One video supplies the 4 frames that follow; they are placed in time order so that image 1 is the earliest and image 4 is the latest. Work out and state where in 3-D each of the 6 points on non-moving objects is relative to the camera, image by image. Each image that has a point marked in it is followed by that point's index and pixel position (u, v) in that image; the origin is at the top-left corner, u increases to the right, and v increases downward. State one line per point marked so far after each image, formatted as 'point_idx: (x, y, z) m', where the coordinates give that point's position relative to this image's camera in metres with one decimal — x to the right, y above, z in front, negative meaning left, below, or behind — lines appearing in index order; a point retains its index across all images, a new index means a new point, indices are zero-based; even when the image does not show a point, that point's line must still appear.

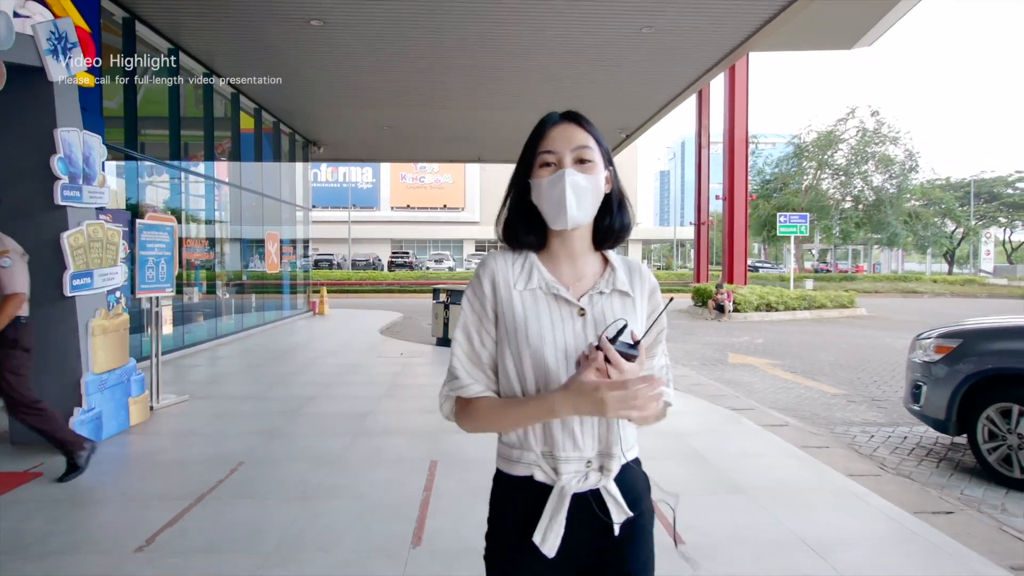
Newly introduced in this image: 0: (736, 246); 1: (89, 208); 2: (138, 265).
0: (+6.2, +1.2, +17.0) m
1: (-3.1, +0.6, +4.5) m
2: (-3.2, +0.2, +5.2) m
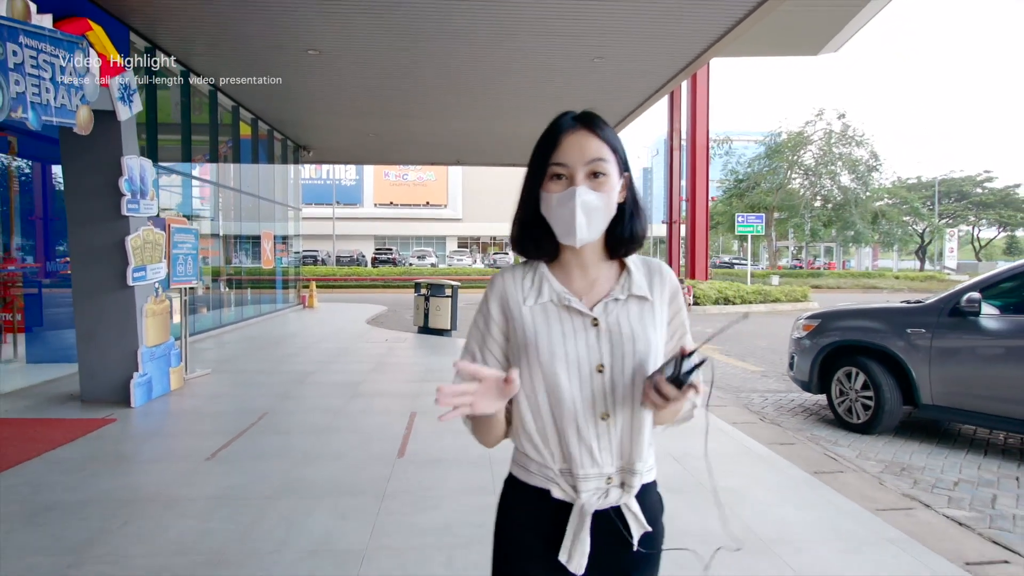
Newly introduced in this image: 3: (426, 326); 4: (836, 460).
0: (+5.5, +1.4, +18.5) m
1: (-3.4, +0.7, +5.7) m
2: (-3.6, +0.3, +6.5) m
3: (-1.7, -0.7, +12.1) m
4: (+2.5, -1.3, +4.8) m
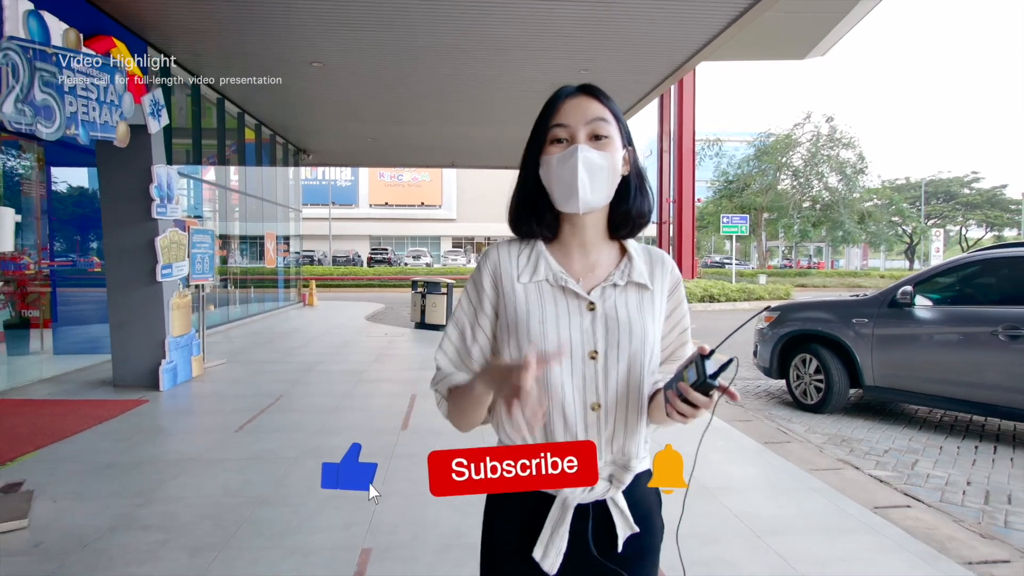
0: (+5.3, +1.4, +19.2) m
1: (-3.5, +0.7, +6.4) m
2: (-3.7, +0.3, +7.1) m
3: (-1.8, -0.7, +12.7) m
4: (+2.4, -1.3, +5.5) m
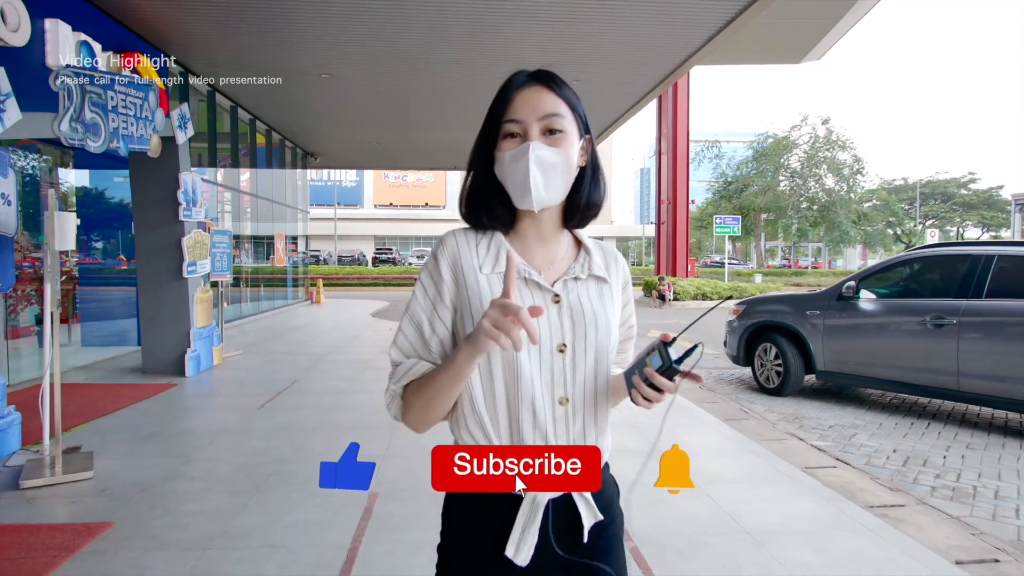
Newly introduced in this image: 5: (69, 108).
0: (+5.3, +1.5, +19.8) m
1: (-3.6, +0.7, +7.1) m
2: (-3.8, +0.4, +7.8) m
3: (-1.9, -0.6, +13.4) m
4: (+2.3, -1.2, +6.2) m
5: (-3.5, +1.4, +4.9) m
